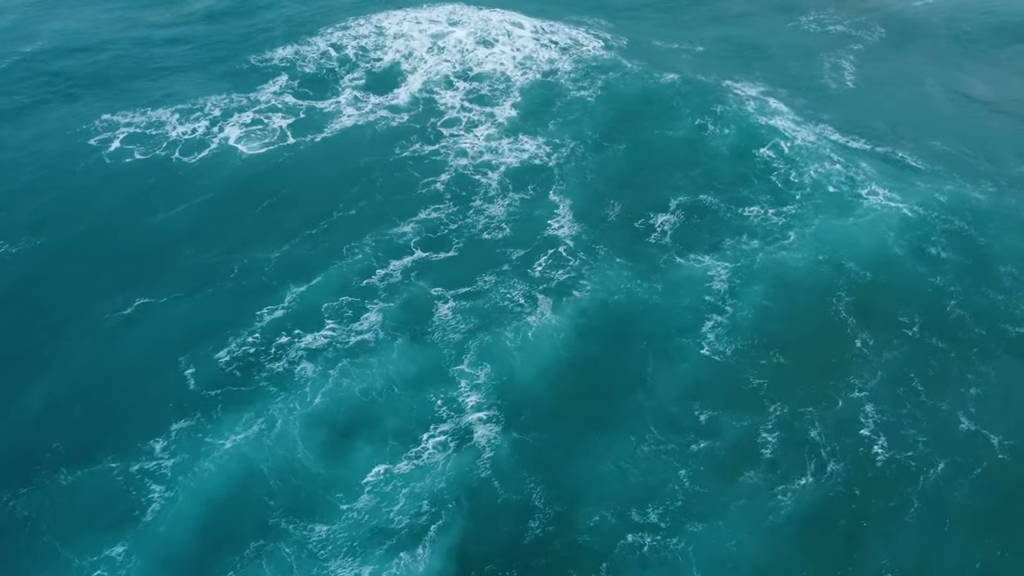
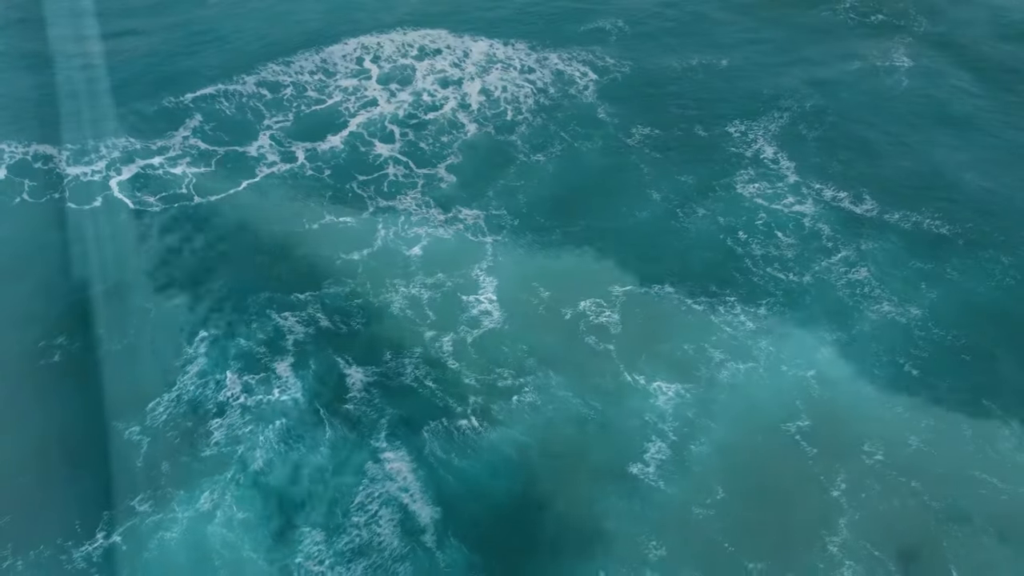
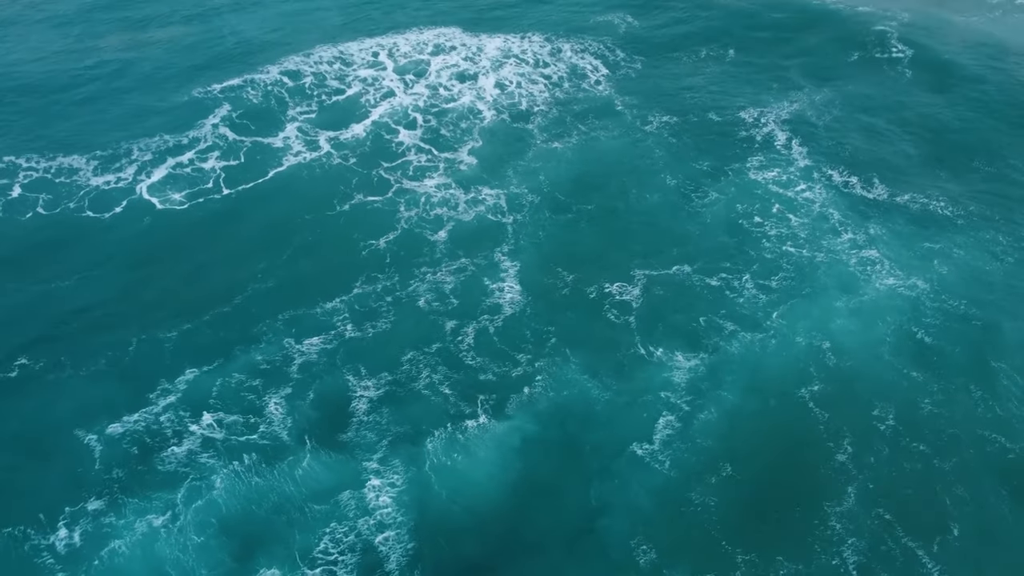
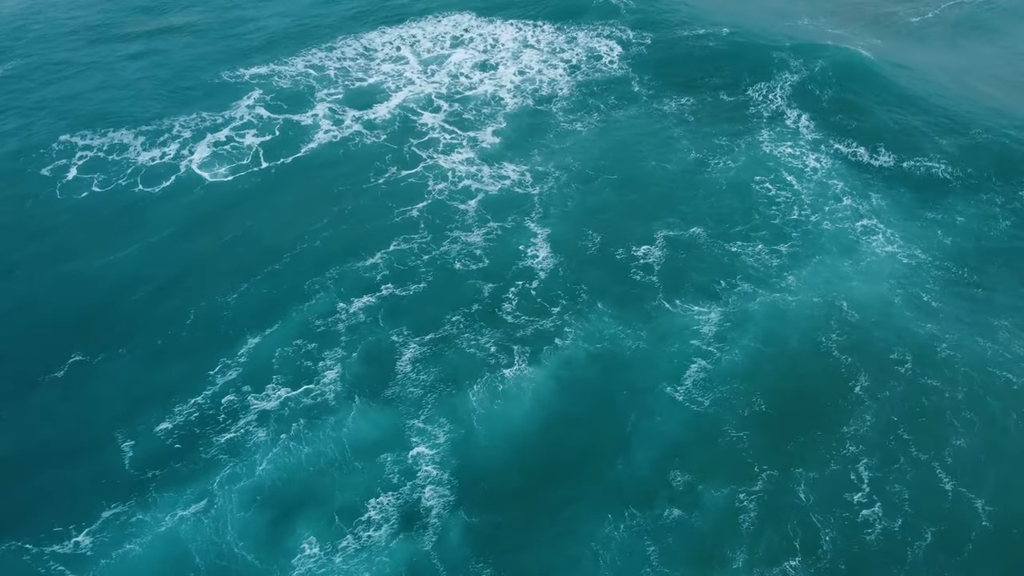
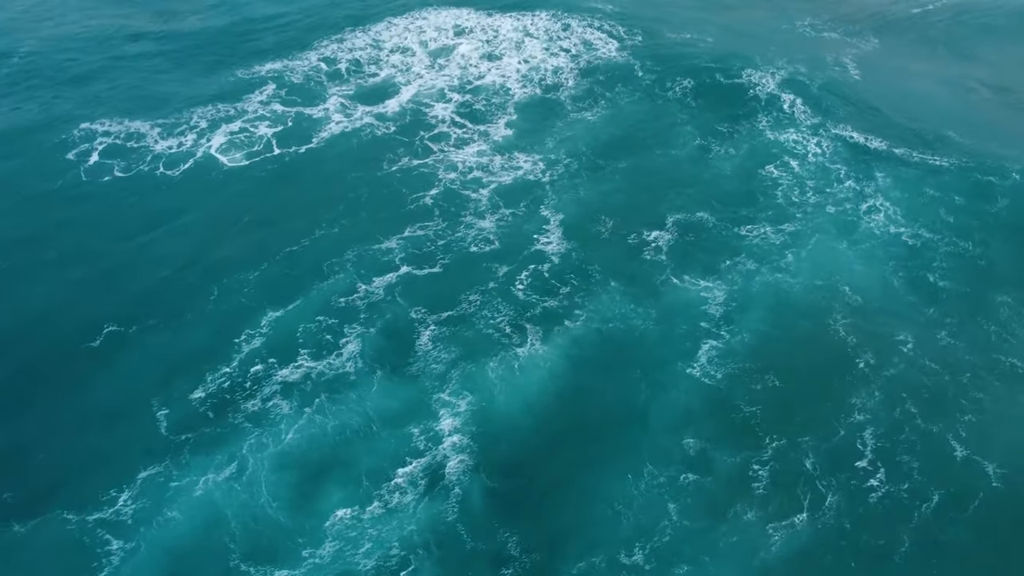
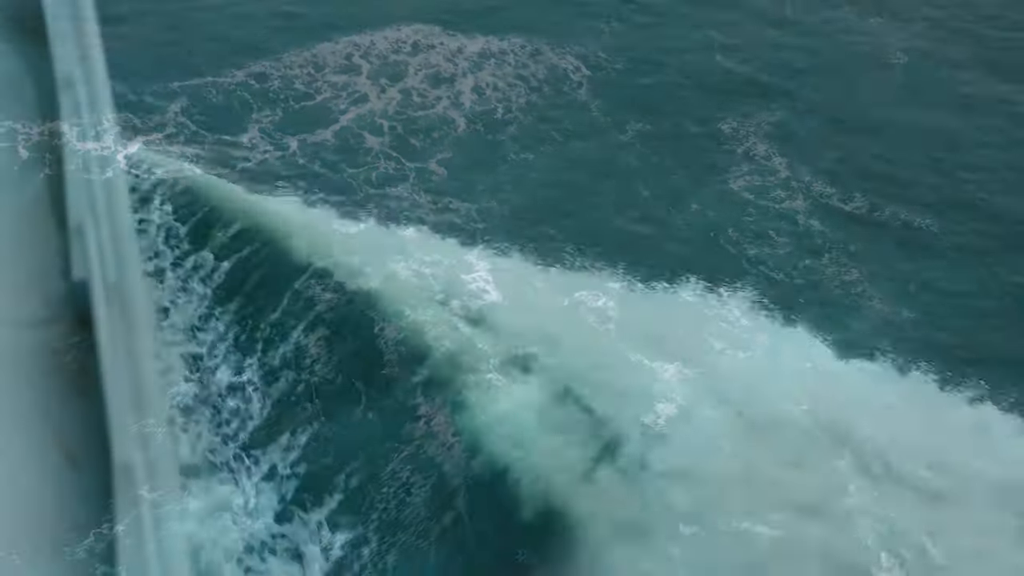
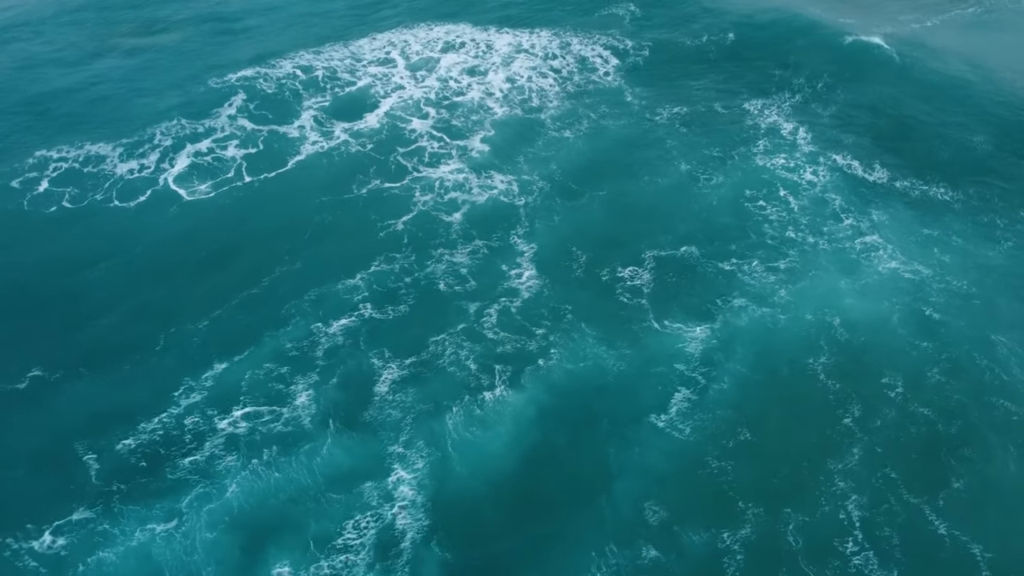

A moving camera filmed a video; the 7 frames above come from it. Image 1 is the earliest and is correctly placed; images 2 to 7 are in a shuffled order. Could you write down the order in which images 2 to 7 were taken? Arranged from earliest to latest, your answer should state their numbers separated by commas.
5, 4, 7, 3, 2, 6
